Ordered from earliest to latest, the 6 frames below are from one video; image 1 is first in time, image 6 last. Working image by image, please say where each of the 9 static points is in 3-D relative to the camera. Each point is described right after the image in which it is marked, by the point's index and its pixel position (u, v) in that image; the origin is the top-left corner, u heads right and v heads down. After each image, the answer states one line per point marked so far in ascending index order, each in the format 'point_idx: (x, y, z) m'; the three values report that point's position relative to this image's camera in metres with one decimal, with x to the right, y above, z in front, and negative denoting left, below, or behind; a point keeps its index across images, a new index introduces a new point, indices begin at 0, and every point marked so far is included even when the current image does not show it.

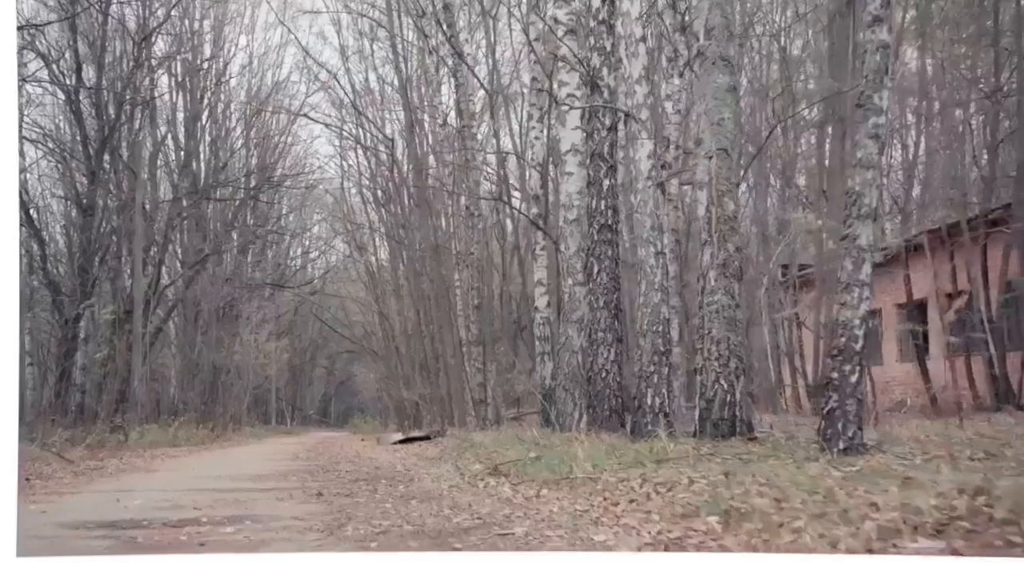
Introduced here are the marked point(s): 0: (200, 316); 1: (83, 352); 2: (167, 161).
0: (-3.9, -0.6, +12.5) m
1: (-5.0, -0.9, +11.6) m
2: (-4.3, +1.4, +12.5) m
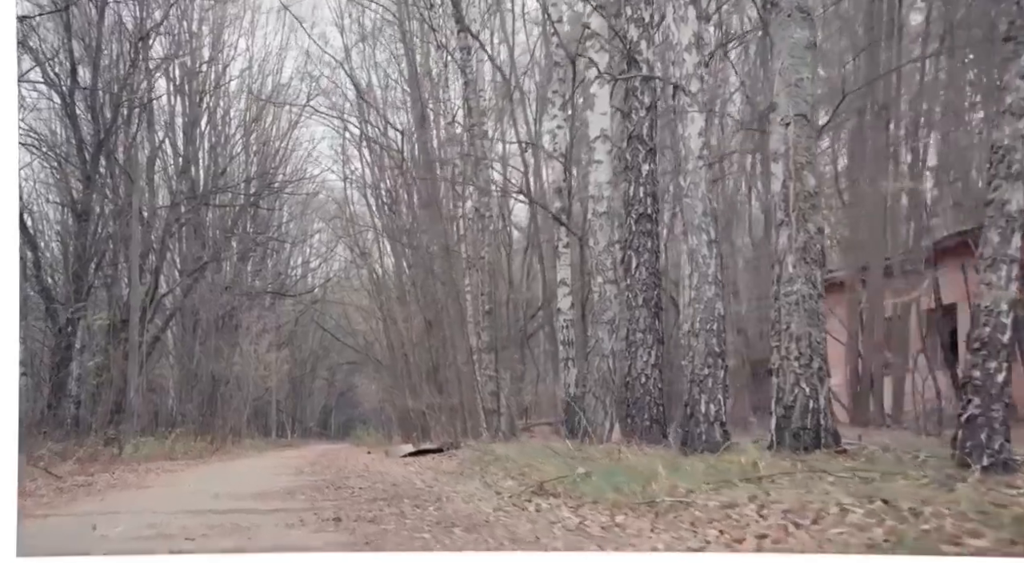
0: (-3.8, -0.6, +12.0) m
1: (-4.8, -1.0, +11.1) m
2: (-4.2, +1.3, +12.0) m
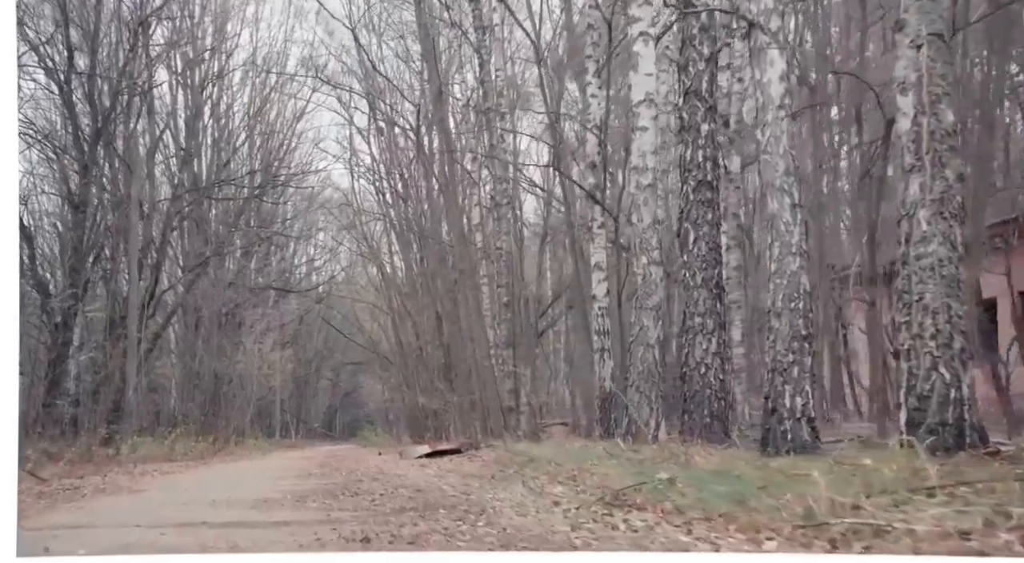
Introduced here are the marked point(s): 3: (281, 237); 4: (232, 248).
0: (-3.6, -0.5, +11.4) m
1: (-4.6, -0.9, +10.5) m
2: (-4.0, +1.4, +11.4) m
3: (-2.7, +0.4, +11.5) m
4: (-3.3, +0.3, +11.5) m
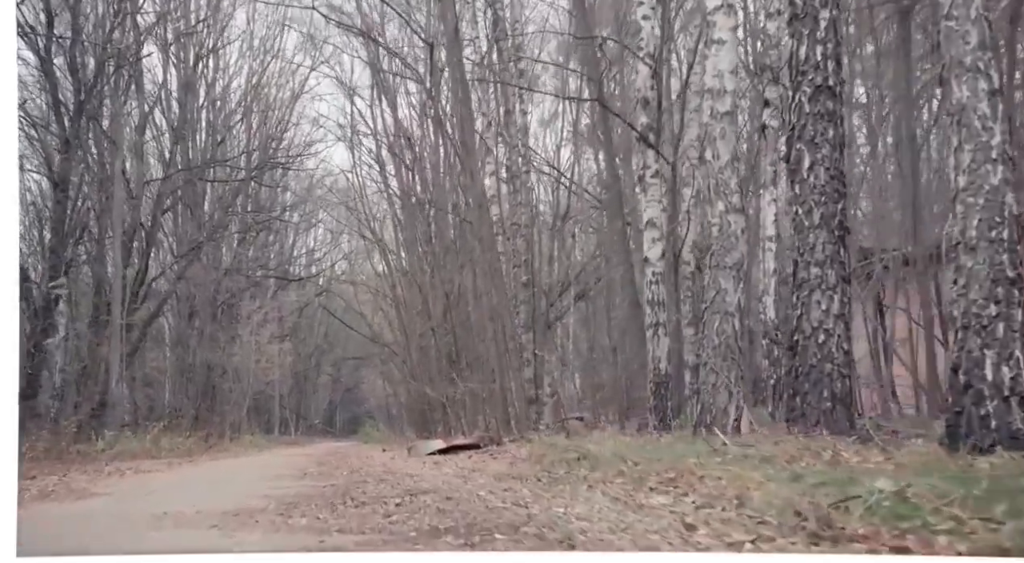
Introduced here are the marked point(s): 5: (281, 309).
0: (-3.4, -0.3, +10.4) m
1: (-4.5, -0.7, +9.5) m
2: (-3.8, +1.6, +10.4) m
3: (-2.5, +0.7, +10.5) m
4: (-3.1, +0.6, +10.5) m
5: (-2.4, -0.3, +10.3) m
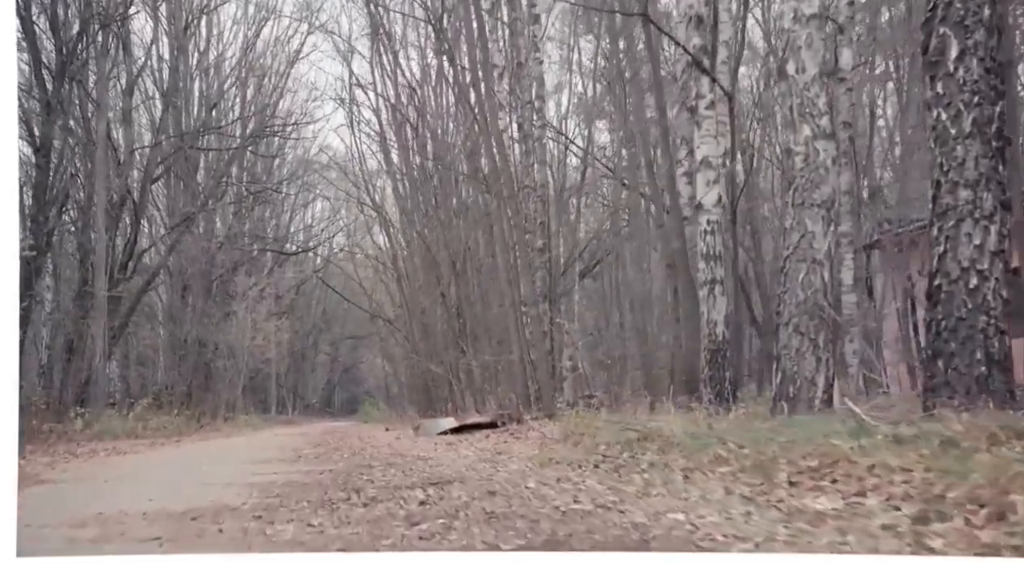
0: (-3.3, 0.0, +9.7) m
1: (-4.3, -0.4, +8.8) m
2: (-3.7, +2.0, +9.7) m
3: (-2.4, +1.0, +9.7) m
4: (-3.0, +0.9, +9.7) m
5: (-2.3, 0.0, +9.6) m
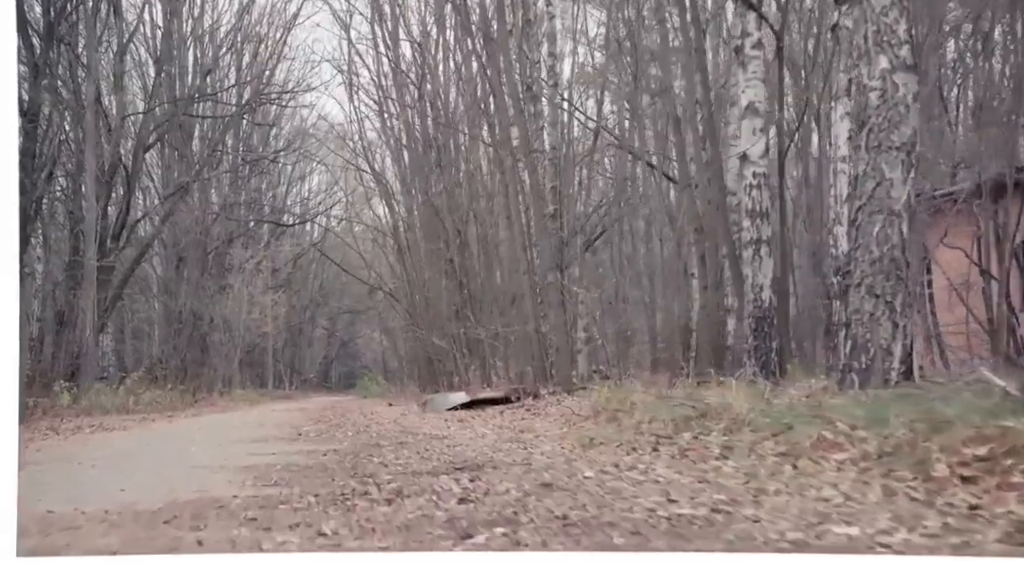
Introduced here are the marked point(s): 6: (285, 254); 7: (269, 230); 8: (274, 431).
0: (-3.2, +0.3, +9.3) m
1: (-4.3, -0.1, +8.4) m
2: (-3.6, +2.3, +9.2) m
3: (-2.3, +1.3, +9.3) m
4: (-2.9, +1.2, +9.3) m
5: (-2.3, +0.3, +9.2) m
6: (-2.2, +0.4, +9.4) m
7: (-2.3, +0.5, +9.1) m
8: (-2.2, -1.3, +8.5) m
